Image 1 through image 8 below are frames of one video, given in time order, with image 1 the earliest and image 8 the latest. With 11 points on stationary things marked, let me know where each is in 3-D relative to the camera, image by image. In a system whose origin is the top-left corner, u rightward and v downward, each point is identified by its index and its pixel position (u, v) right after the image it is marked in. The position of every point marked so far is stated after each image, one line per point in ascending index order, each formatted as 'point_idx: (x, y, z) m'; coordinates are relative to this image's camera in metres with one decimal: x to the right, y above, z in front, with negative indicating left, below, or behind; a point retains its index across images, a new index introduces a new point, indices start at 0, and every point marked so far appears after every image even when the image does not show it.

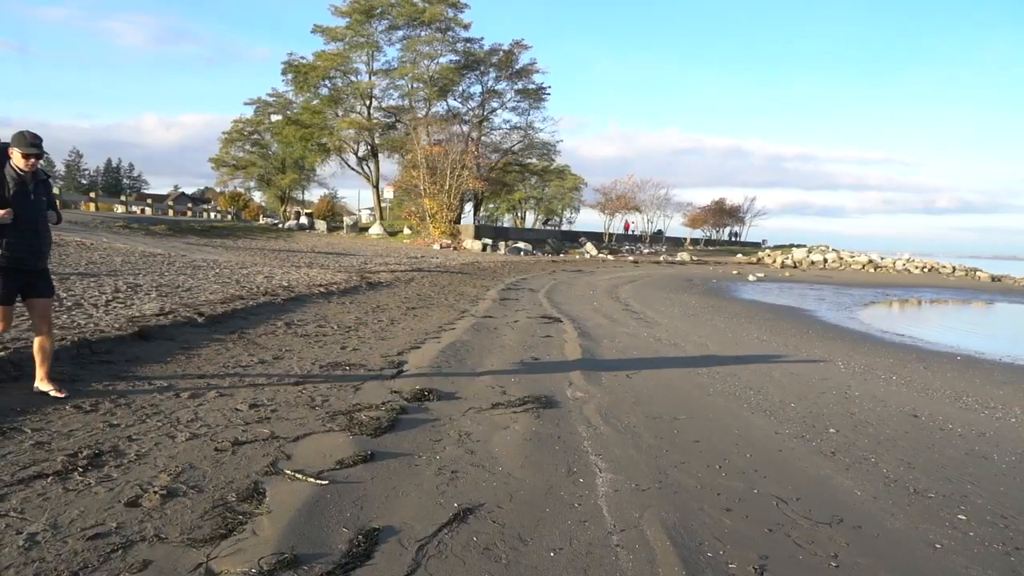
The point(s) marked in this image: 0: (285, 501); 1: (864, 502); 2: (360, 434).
0: (-1.2, -1.1, +3.7) m
1: (+2.4, -1.5, +4.9) m
2: (-1.1, -1.0, +5.0) m
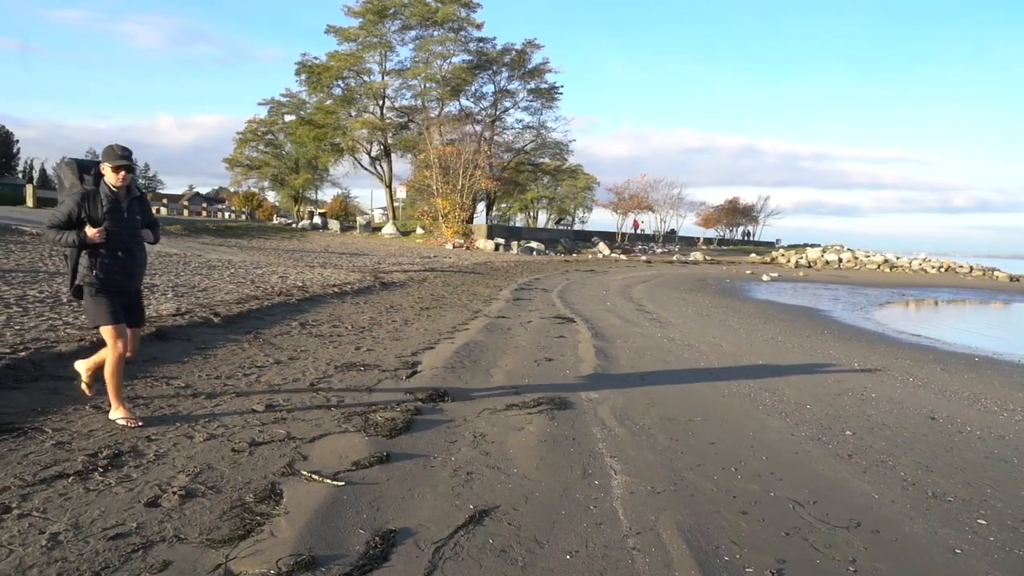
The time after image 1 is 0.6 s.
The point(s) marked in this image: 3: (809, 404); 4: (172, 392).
0: (-1.1, -1.1, +3.7) m
1: (+2.5, -1.5, +4.8) m
2: (-1.0, -1.0, +5.0) m
3: (+3.3, -1.3, +8.0) m
4: (-2.7, -0.8, +5.5) m
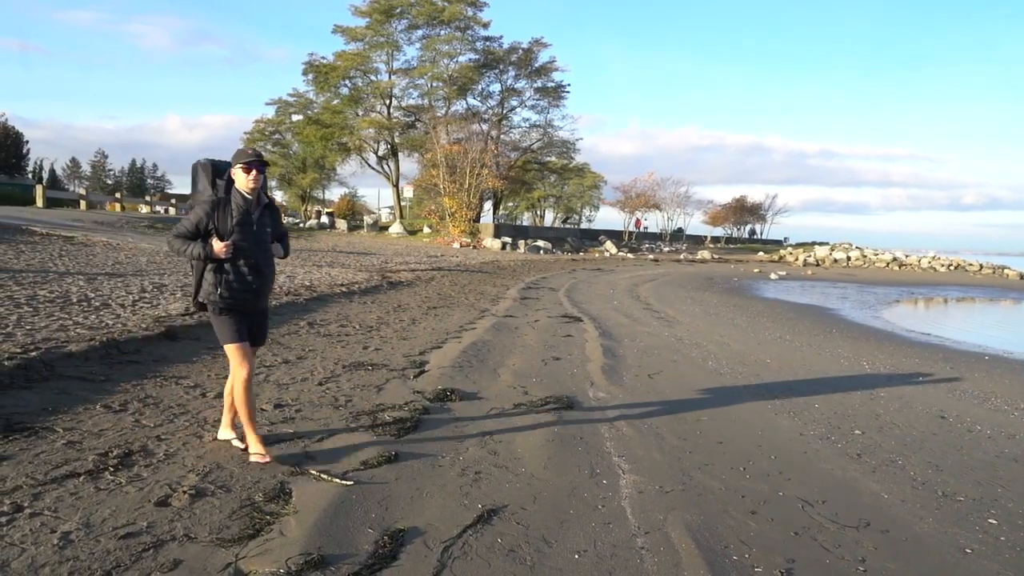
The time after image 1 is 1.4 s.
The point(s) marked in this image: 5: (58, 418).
0: (-1.1, -1.1, +3.7) m
1: (+2.6, -1.5, +4.8) m
2: (-0.9, -1.0, +5.0) m
3: (+3.4, -1.3, +7.9) m
4: (-2.6, -0.8, +5.6) m
5: (-3.0, -0.8, +4.6) m
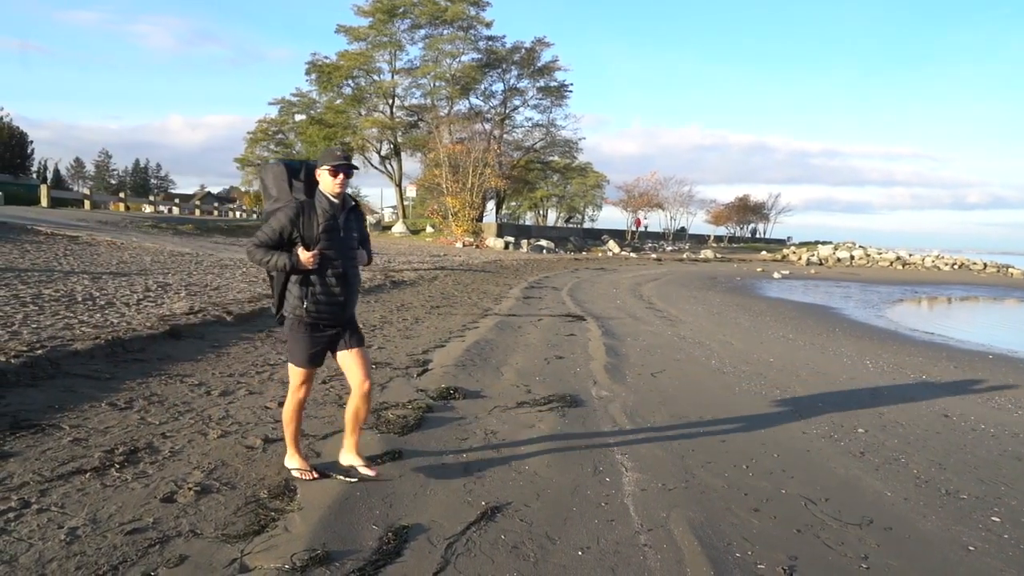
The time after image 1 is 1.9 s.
0: (-1.0, -1.1, +3.7) m
1: (+2.6, -1.5, +4.8) m
2: (-0.9, -1.0, +5.0) m
3: (+3.5, -1.3, +7.9) m
4: (-2.6, -0.8, +5.6) m
5: (-2.9, -0.8, +4.7) m
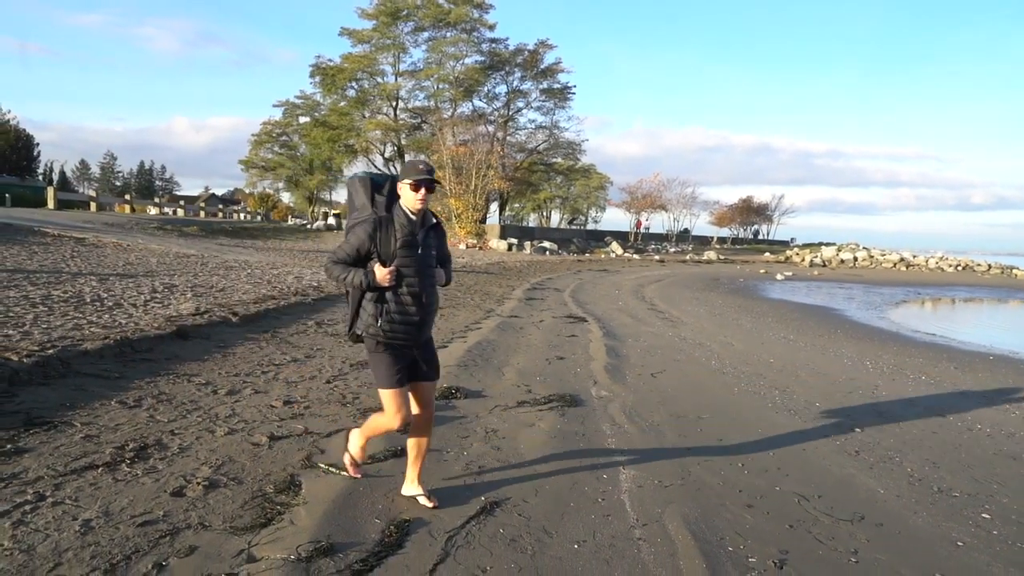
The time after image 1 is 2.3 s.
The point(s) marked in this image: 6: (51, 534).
0: (-1.0, -1.1, +3.9) m
1: (+2.6, -1.5, +4.9) m
2: (-0.9, -1.0, +5.1) m
3: (+3.5, -1.3, +8.0) m
4: (-2.6, -0.8, +5.7) m
5: (-2.9, -0.8, +4.8) m
6: (-2.0, -1.1, +3.1) m
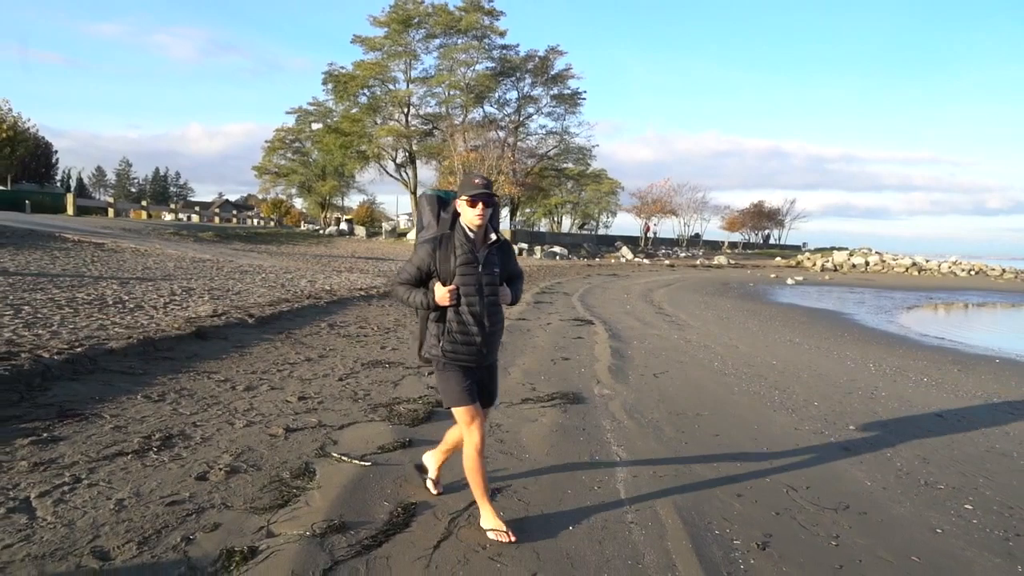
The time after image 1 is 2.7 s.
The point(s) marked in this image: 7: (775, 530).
0: (-1.0, -1.1, +4.1) m
1: (+2.6, -1.5, +5.1) m
2: (-0.9, -1.0, +5.4) m
3: (+3.5, -1.3, +8.2) m
4: (-2.6, -0.8, +6.0) m
5: (-2.9, -0.8, +5.1) m
6: (-2.0, -1.1, +3.4) m
7: (+1.5, -1.4, +4.2) m
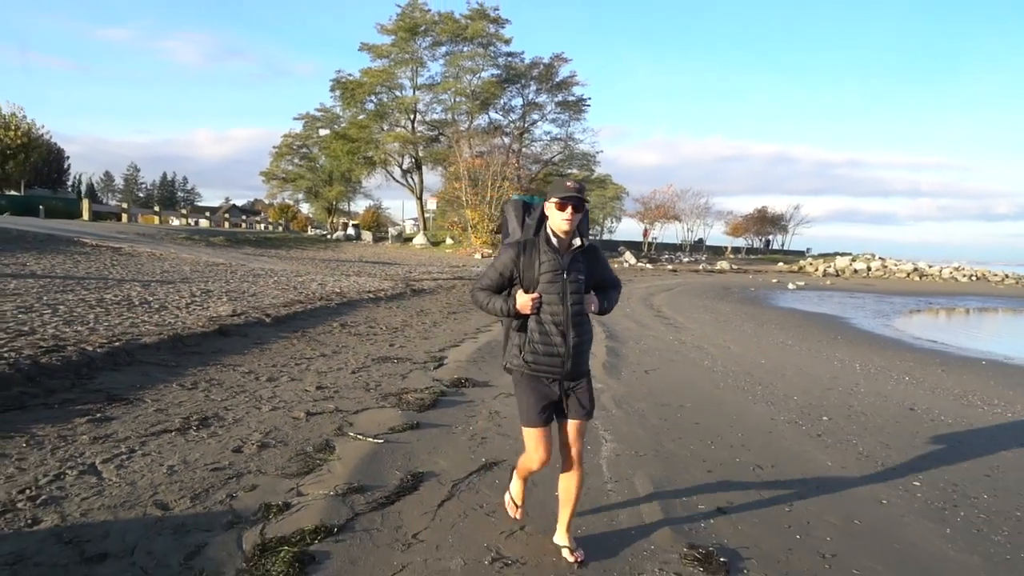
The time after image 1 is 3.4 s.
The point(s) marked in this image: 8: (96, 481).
0: (-1.1, -1.1, +4.7) m
1: (+2.6, -1.5, +5.7) m
2: (-0.9, -1.0, +6.0) m
3: (+3.5, -1.3, +8.8) m
4: (-2.6, -0.8, +6.7) m
5: (-3.0, -0.8, +5.7) m
6: (-2.1, -1.1, +4.0) m
7: (+1.5, -1.4, +4.7) m
8: (-2.3, -1.1, +3.9) m
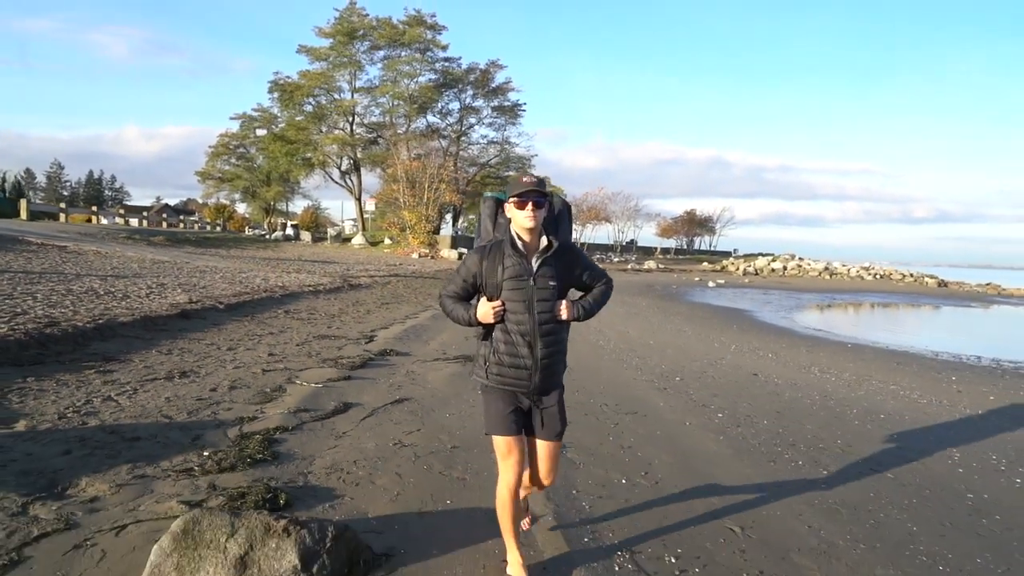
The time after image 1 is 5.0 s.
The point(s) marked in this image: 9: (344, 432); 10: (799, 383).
0: (-1.9, -0.9, +6.4) m
1: (+1.6, -1.3, +7.7) m
2: (-1.9, -0.9, +7.7) m
3: (+2.3, -1.2, +10.9) m
4: (-3.6, -0.7, +8.2) m
5: (-3.9, -0.7, +7.3) m
6: (-2.9, -0.9, +5.7) m
7: (+0.6, -1.3, +6.7) m
8: (-3.1, -0.9, +5.5) m
9: (-1.3, -1.1, +5.3) m
10: (+4.2, -1.4, +10.5) m
